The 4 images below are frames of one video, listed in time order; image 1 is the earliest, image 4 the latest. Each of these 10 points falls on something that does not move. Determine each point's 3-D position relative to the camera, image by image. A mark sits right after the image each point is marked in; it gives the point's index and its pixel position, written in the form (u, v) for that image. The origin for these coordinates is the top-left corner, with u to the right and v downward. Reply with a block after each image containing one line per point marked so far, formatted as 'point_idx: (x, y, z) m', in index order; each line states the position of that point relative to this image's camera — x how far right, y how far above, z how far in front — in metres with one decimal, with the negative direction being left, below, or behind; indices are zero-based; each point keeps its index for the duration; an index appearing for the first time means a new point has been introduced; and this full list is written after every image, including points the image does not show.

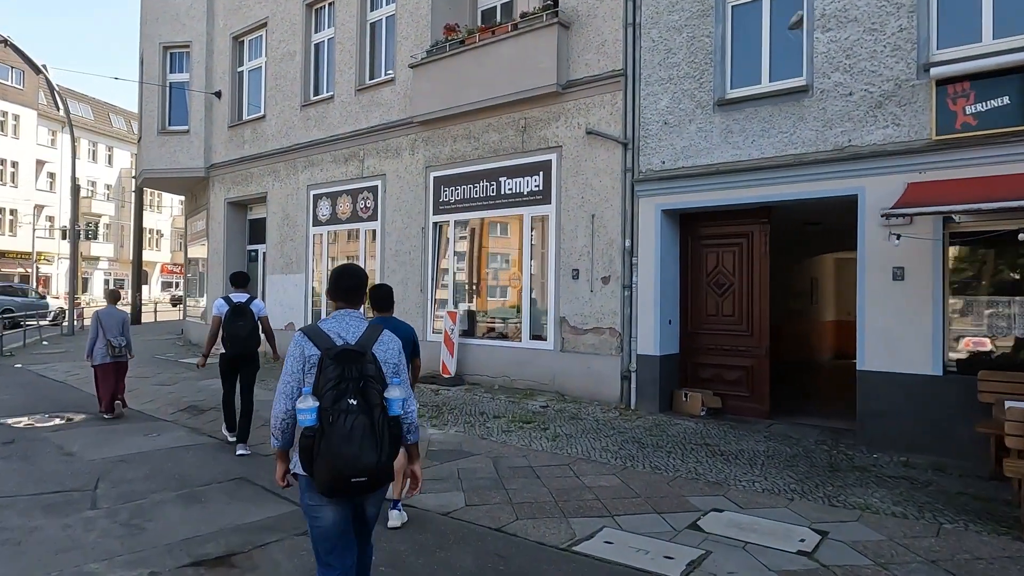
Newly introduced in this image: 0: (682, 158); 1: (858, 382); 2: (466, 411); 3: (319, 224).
0: (+2.1, +1.6, +8.3) m
1: (+3.6, -1.0, +7.0) m
2: (-0.6, -1.6, +8.8) m
3: (-3.8, +1.2, +13.2) m
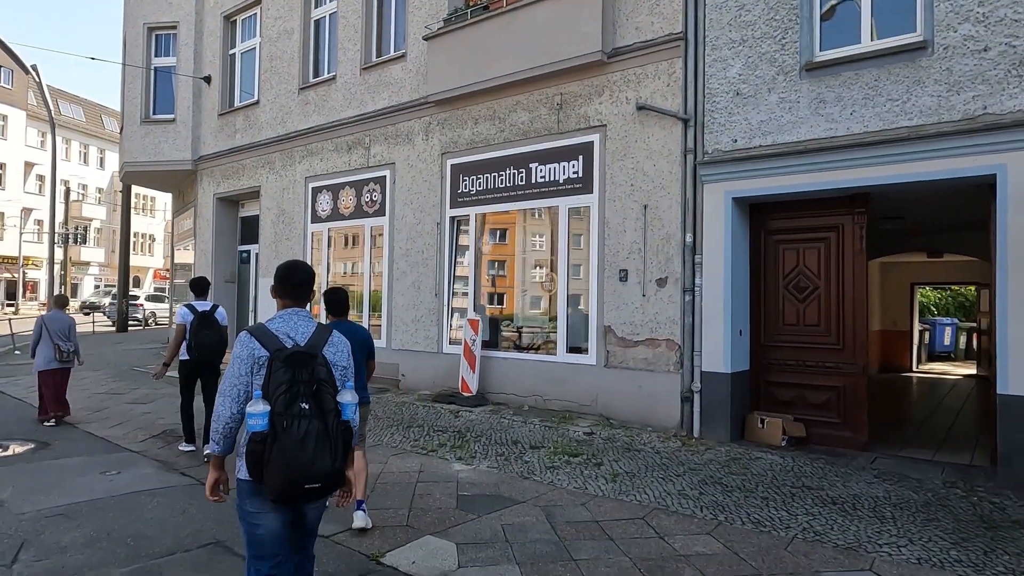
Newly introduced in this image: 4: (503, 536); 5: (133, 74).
0: (+2.5, +1.6, +6.9) m
1: (+4.0, -1.0, +5.6) m
2: (-0.2, -1.6, +7.3) m
3: (-3.4, +1.2, +11.7) m
4: (-0.1, -1.7, +4.5) m
5: (-8.3, +4.7, +14.8) m
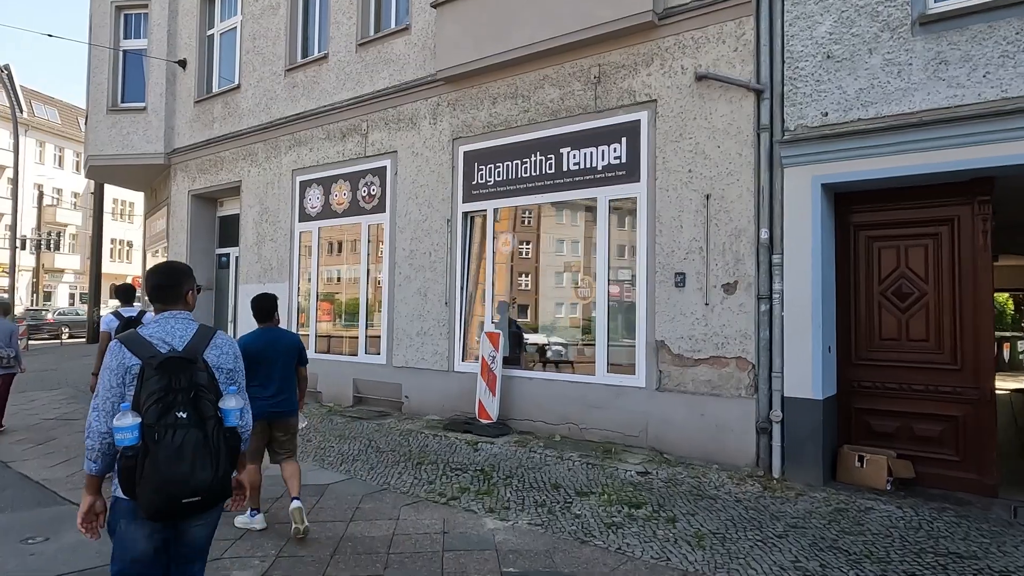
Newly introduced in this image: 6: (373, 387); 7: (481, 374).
0: (+2.9, +1.5, +5.6) m
1: (+4.4, -1.0, +4.3) m
2: (+0.2, -1.7, +5.9) m
3: (-3.1, +1.1, +10.3) m
4: (+0.3, -1.7, +3.2) m
5: (-8.2, +4.5, +13.3) m
6: (-1.9, -1.3, +9.1) m
7: (-0.4, -1.0, +7.7) m
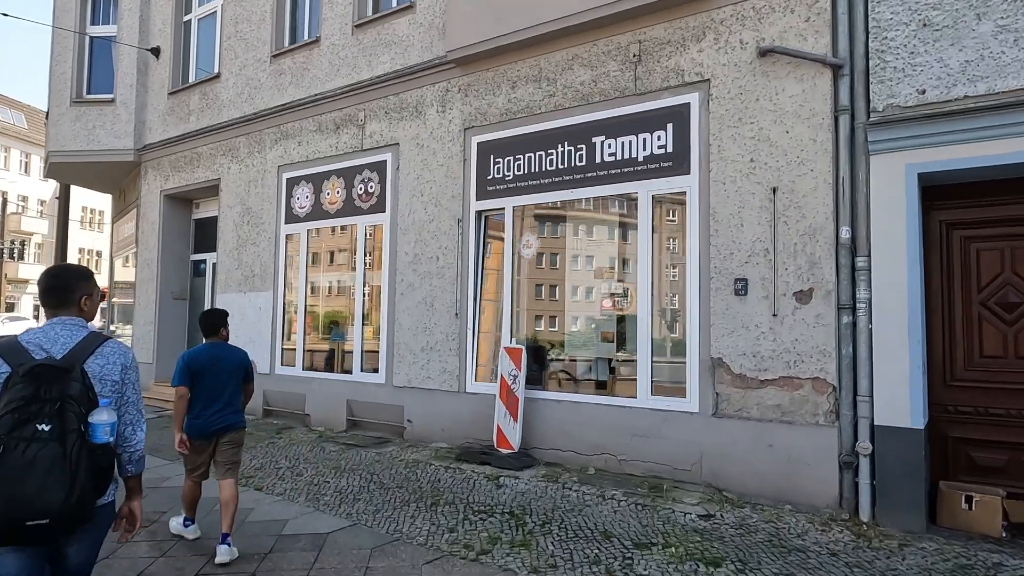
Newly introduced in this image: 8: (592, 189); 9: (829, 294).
0: (+3.2, +1.5, +4.7) m
1: (+4.7, -1.1, +3.4) m
2: (+0.5, -1.8, +4.9) m
3: (-3.0, +0.9, +9.2) m
4: (+0.7, -1.7, +2.2) m
5: (-8.1, +4.4, +12.1) m
6: (-1.7, -1.5, +8.0) m
7: (-0.1, -1.1, +6.7) m
8: (+0.8, +1.0, +6.5) m
9: (+2.4, 0.0, +5.2) m
